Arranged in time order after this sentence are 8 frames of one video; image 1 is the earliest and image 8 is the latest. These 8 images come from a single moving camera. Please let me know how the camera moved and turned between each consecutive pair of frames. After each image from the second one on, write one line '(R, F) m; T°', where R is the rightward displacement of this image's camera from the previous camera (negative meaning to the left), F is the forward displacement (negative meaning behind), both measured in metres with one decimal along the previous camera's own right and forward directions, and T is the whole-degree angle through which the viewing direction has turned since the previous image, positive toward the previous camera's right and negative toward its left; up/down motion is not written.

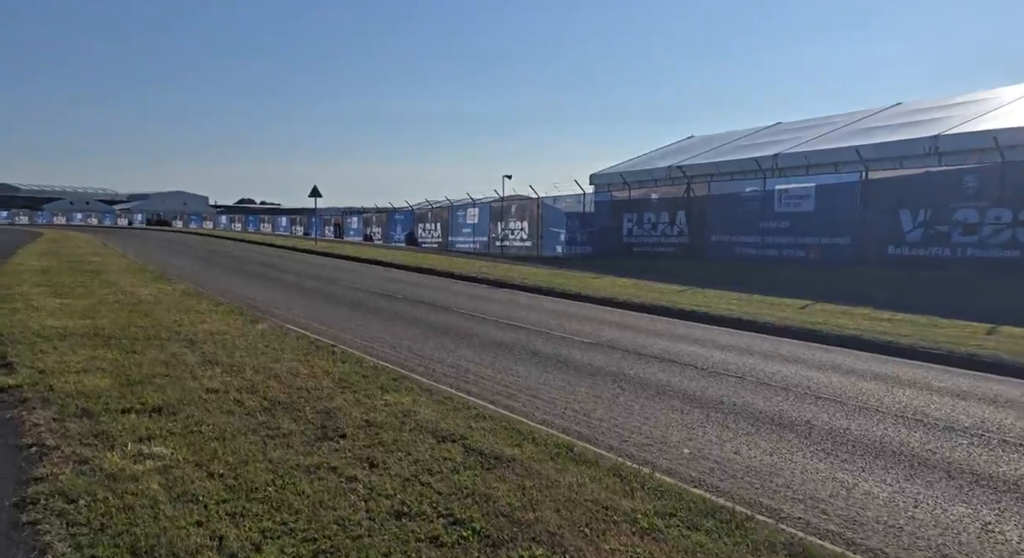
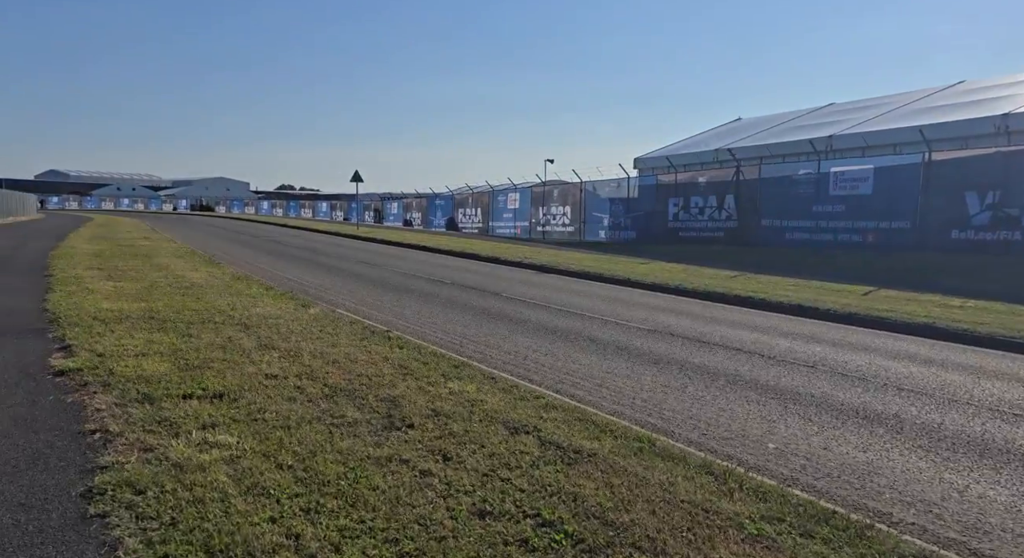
(-0.2, +0.3) m; -3°
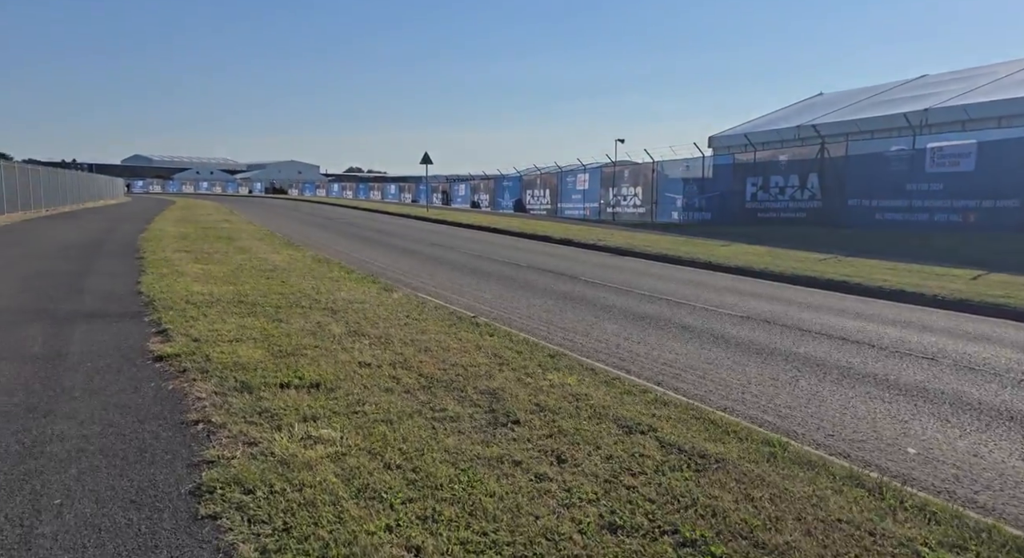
(-0.3, +0.3) m; -5°
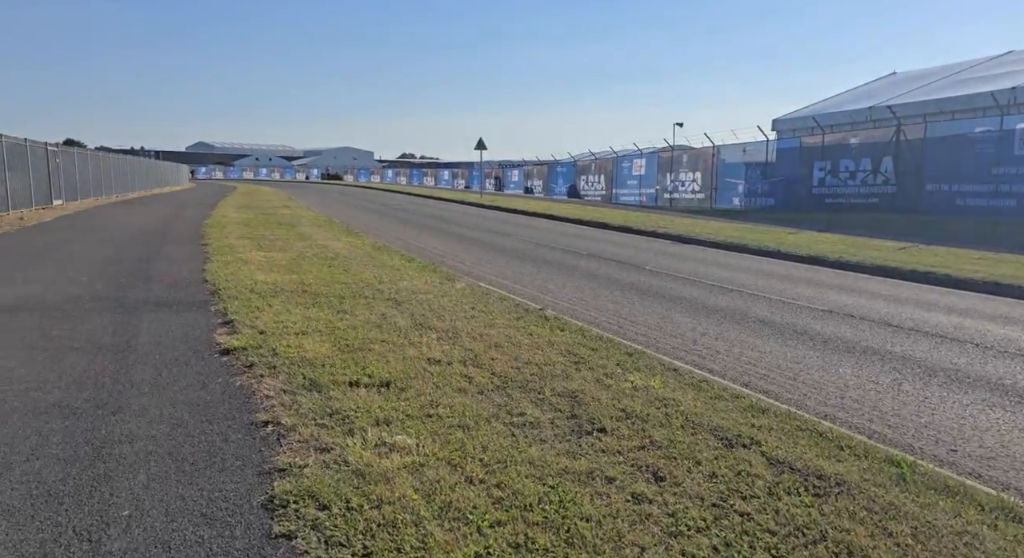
(-0.2, +0.3) m; -4°
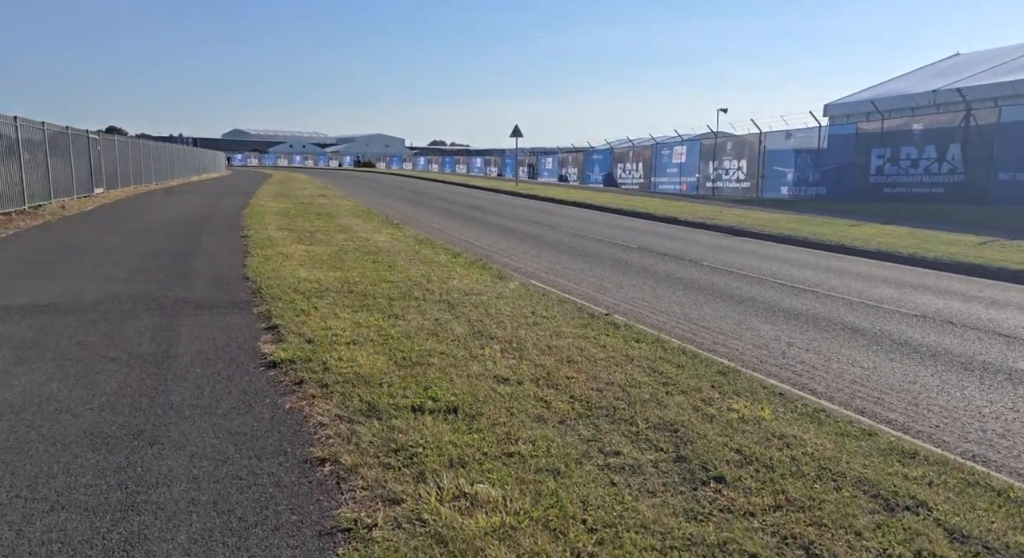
(-0.3, +0.6) m; -2°
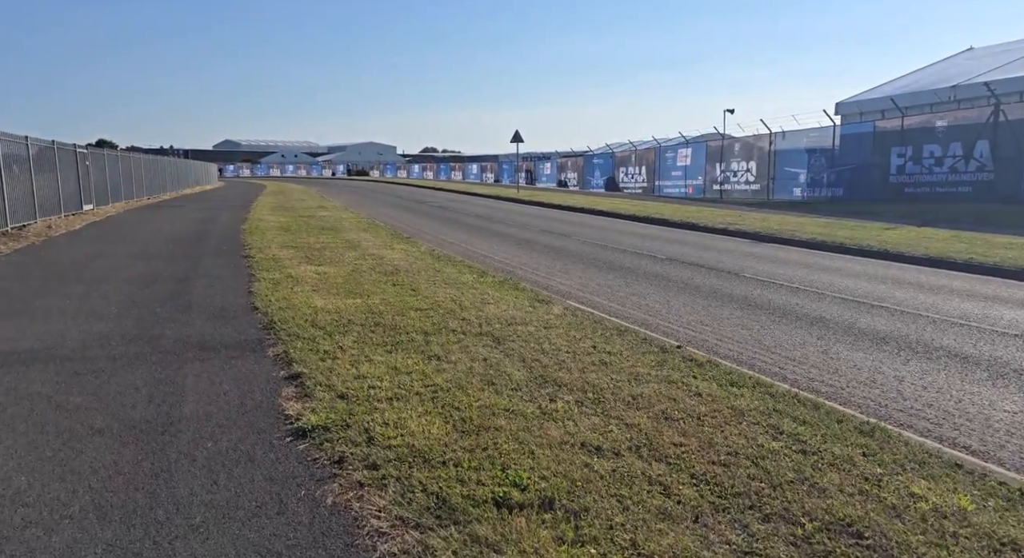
(-0.5, +1.0) m; 0°
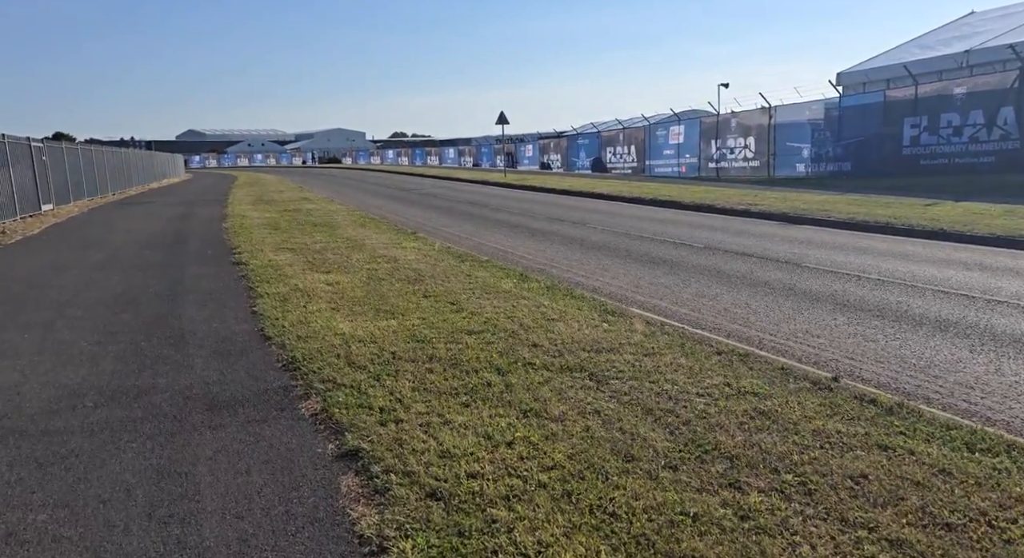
(-0.8, +1.5) m; +2°
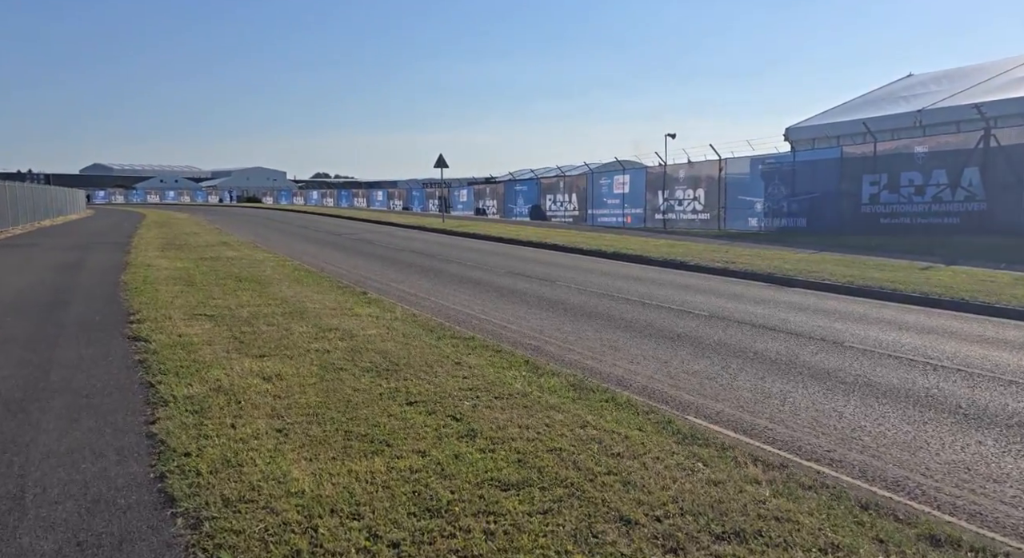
(-0.8, +2.3) m; +6°
